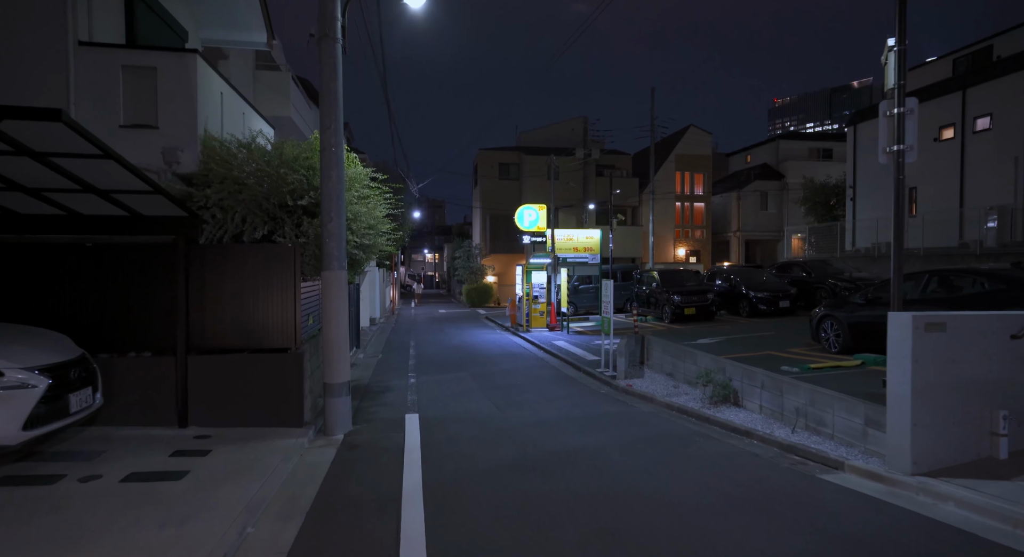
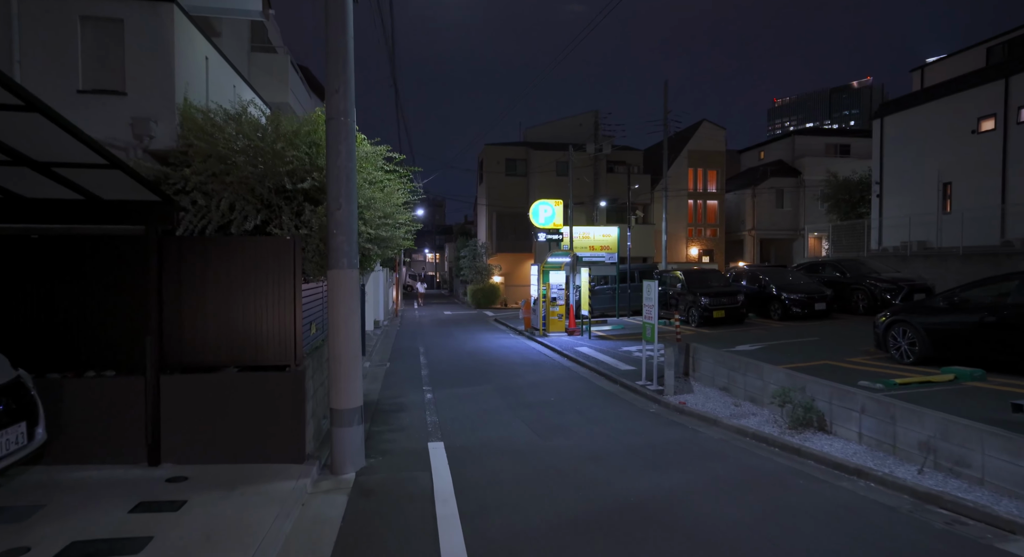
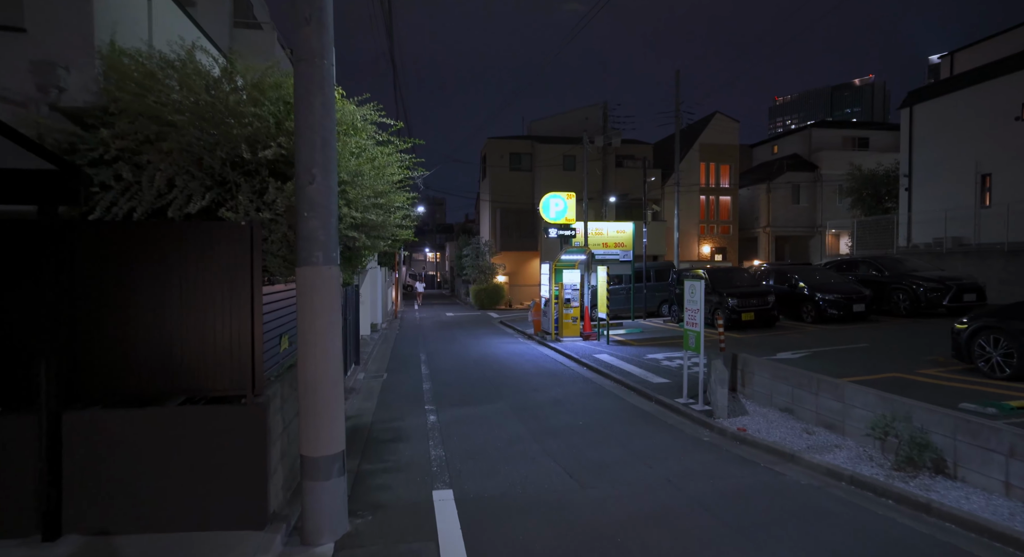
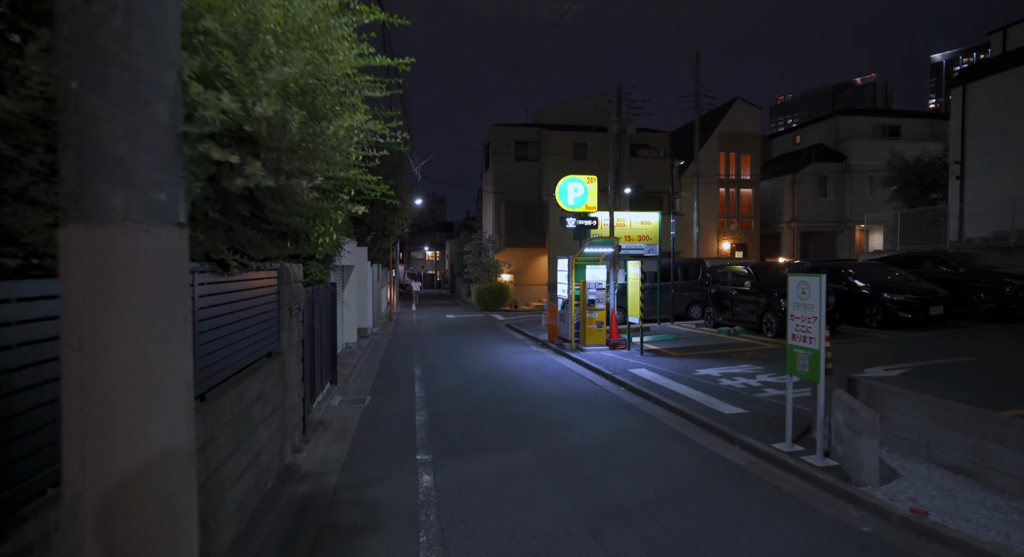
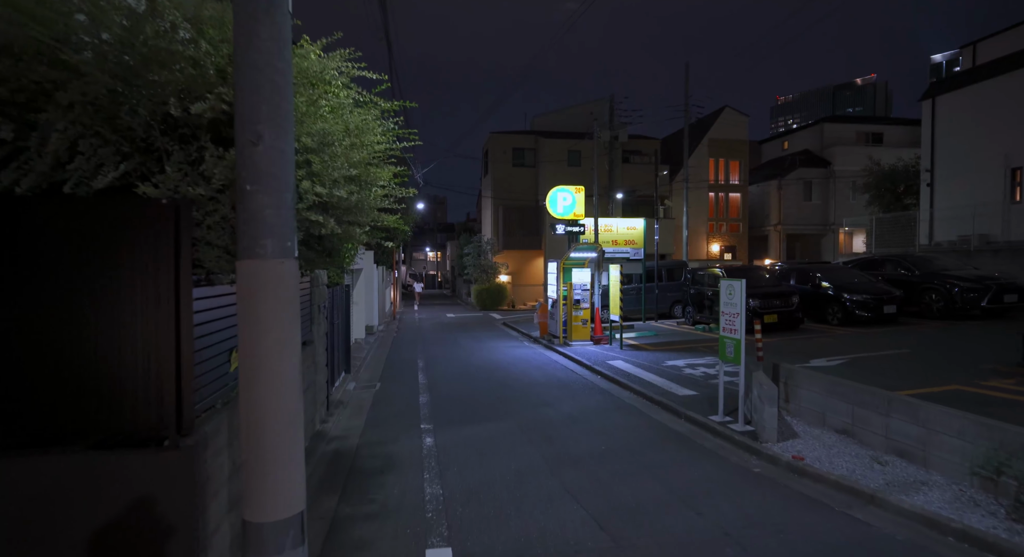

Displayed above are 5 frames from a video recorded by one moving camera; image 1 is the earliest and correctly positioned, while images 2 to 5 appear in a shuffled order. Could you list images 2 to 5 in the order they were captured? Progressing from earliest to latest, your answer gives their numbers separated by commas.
2, 3, 5, 4
